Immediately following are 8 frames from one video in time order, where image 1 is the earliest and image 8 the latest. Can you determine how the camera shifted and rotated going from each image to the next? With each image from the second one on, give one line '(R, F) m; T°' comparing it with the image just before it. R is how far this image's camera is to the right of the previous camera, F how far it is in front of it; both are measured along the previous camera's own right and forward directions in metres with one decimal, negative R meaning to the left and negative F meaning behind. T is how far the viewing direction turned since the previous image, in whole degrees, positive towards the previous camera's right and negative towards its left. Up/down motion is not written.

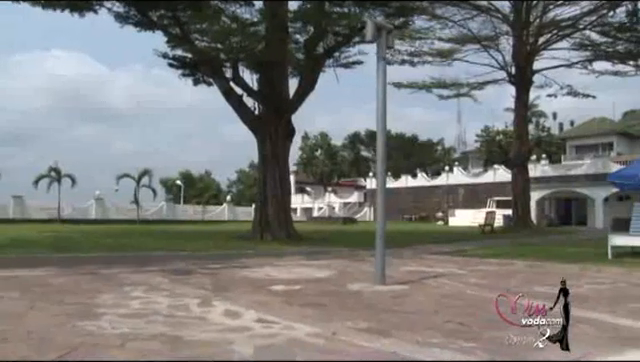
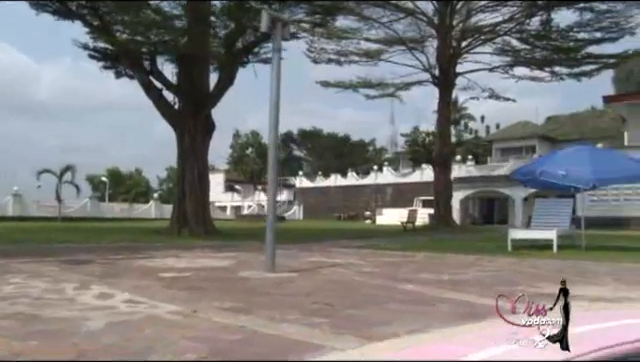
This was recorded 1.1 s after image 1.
(+0.3, -0.1) m; +6°
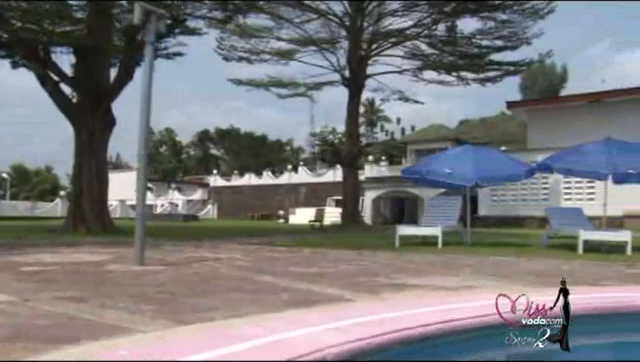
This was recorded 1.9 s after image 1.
(+0.4, -0.1) m; +7°
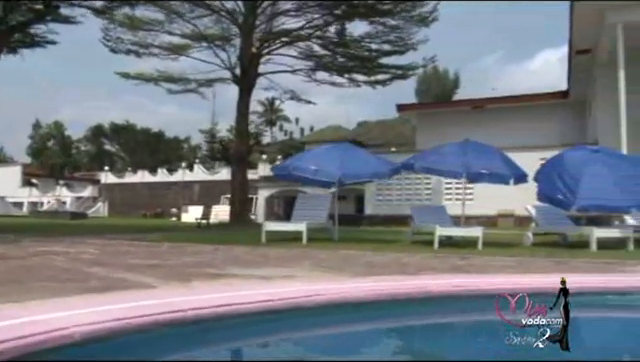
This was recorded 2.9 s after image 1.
(+0.5, -0.2) m; +9°
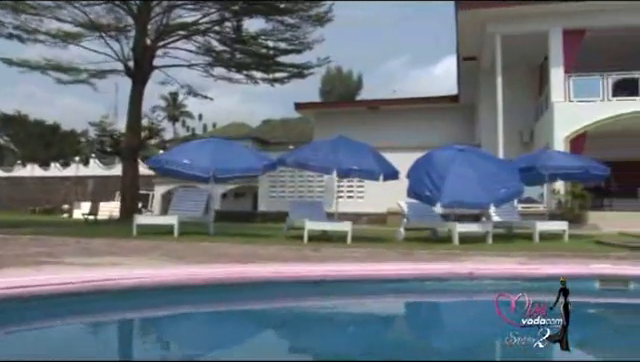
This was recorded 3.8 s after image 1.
(+0.5, -0.2) m; +9°
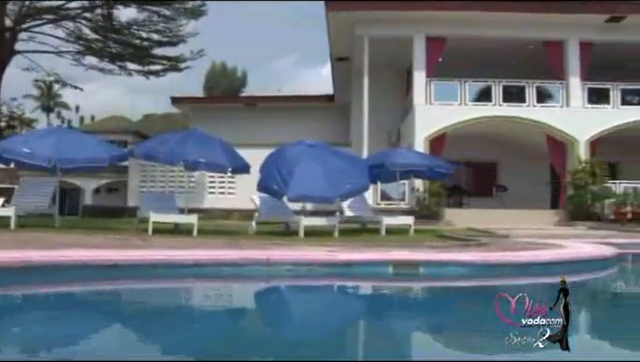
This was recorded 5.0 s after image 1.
(+0.6, -0.3) m; +10°
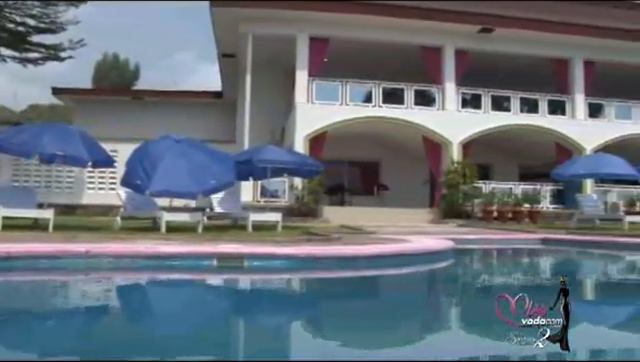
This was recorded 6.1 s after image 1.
(+0.5, -0.2) m; +9°
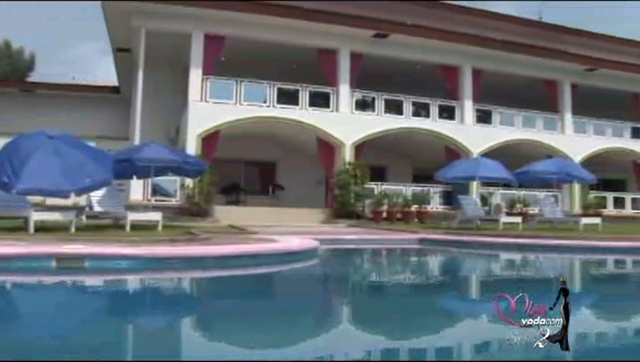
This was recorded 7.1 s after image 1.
(+0.5, -0.1) m; +8°
